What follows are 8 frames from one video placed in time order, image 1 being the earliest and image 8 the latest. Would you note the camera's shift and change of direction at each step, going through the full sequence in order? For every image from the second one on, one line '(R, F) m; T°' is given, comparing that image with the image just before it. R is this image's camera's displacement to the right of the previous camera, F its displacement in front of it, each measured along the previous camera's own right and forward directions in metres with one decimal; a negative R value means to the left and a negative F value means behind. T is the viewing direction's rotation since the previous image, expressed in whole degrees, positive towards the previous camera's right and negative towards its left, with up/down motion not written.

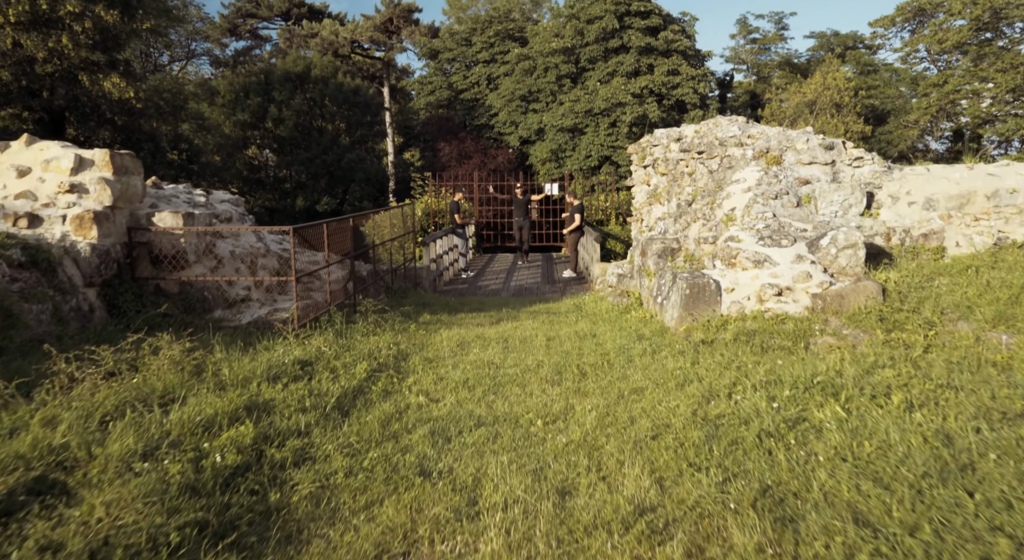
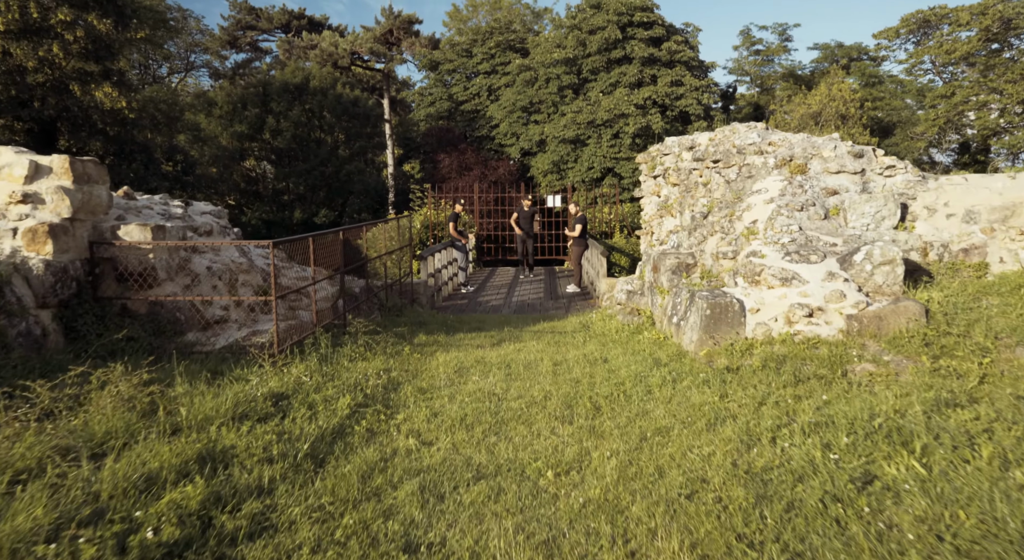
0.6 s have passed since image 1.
(0.0, +0.6) m; 0°
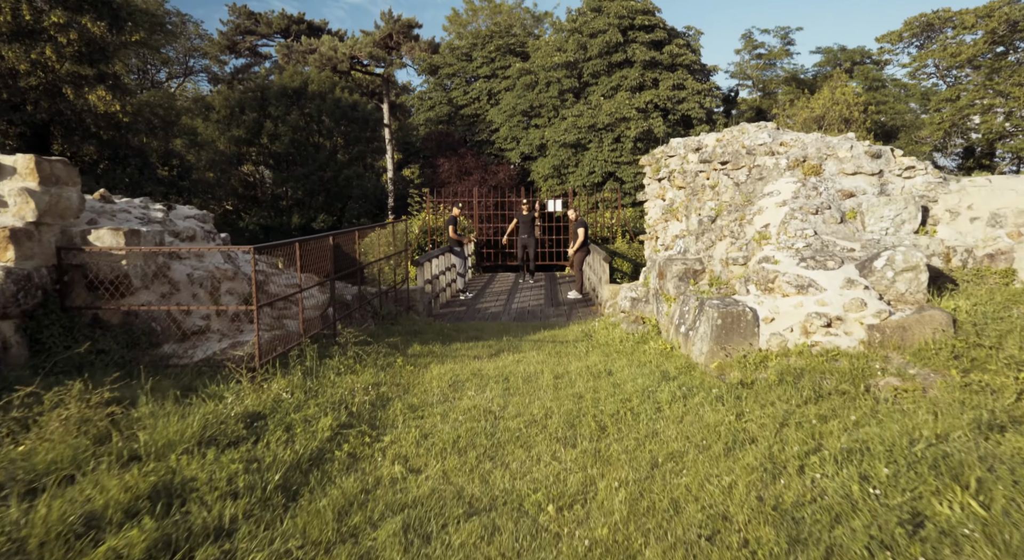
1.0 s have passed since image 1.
(0.0, +0.4) m; 0°
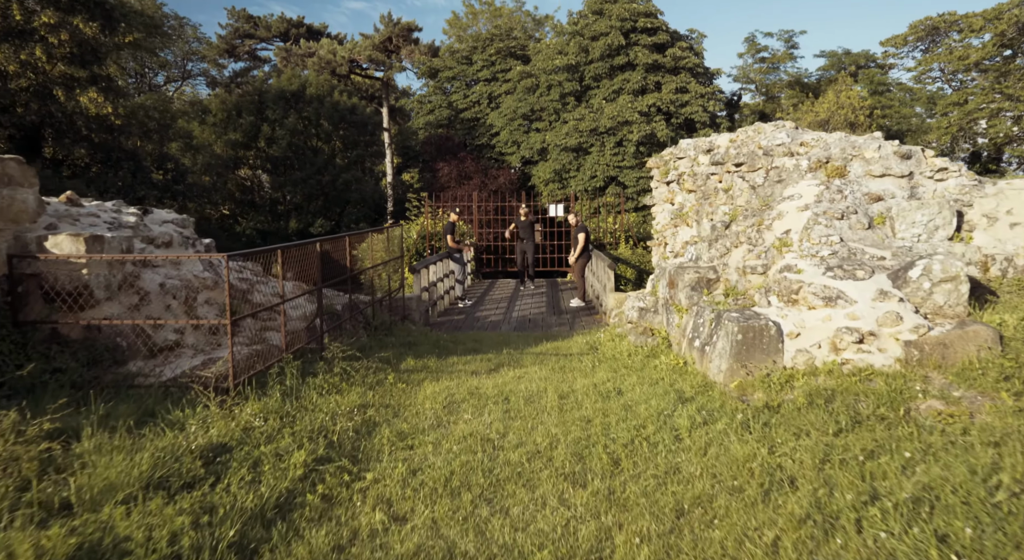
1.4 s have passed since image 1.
(0.0, +0.5) m; 0°
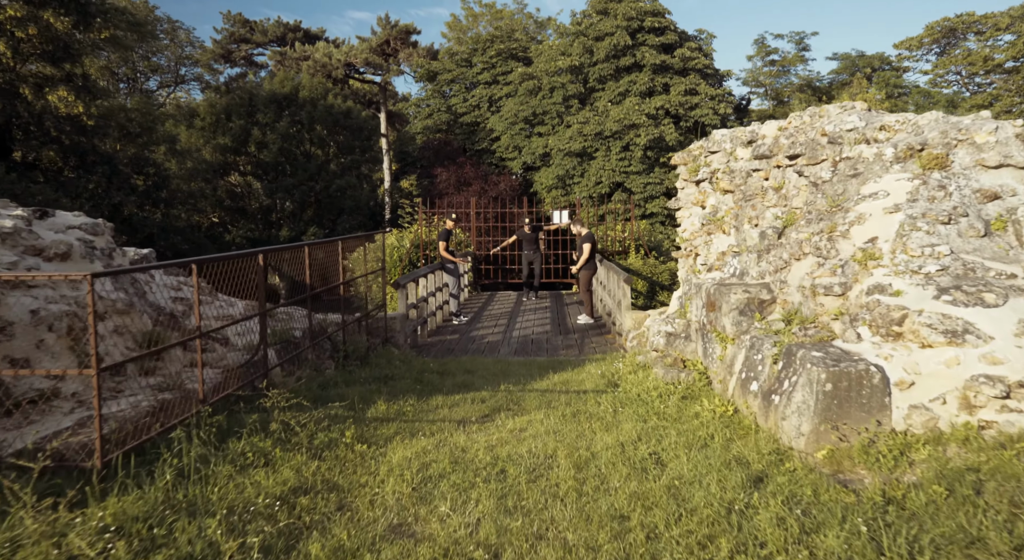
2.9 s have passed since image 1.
(0.0, +1.5) m; 0°
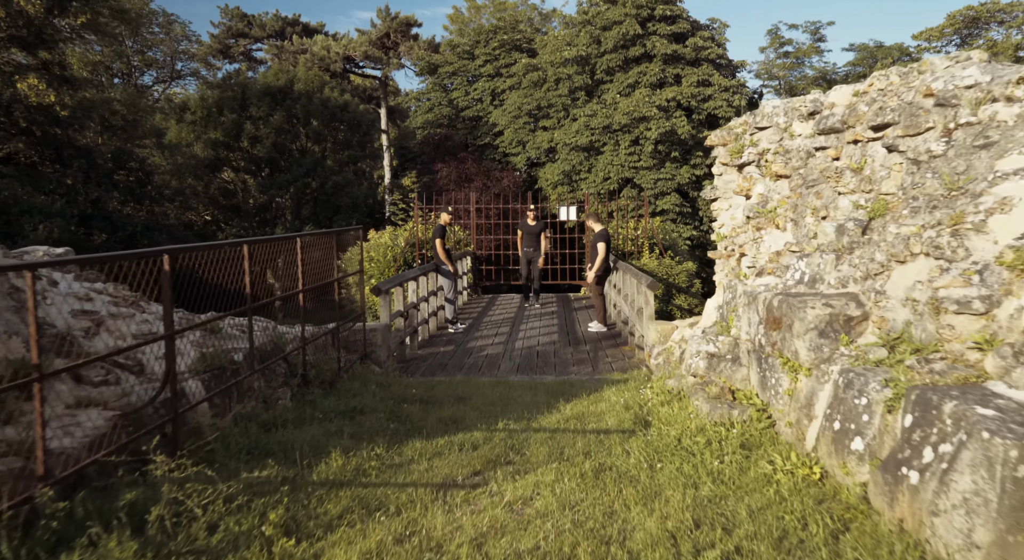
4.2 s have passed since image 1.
(0.0, +1.5) m; 0°
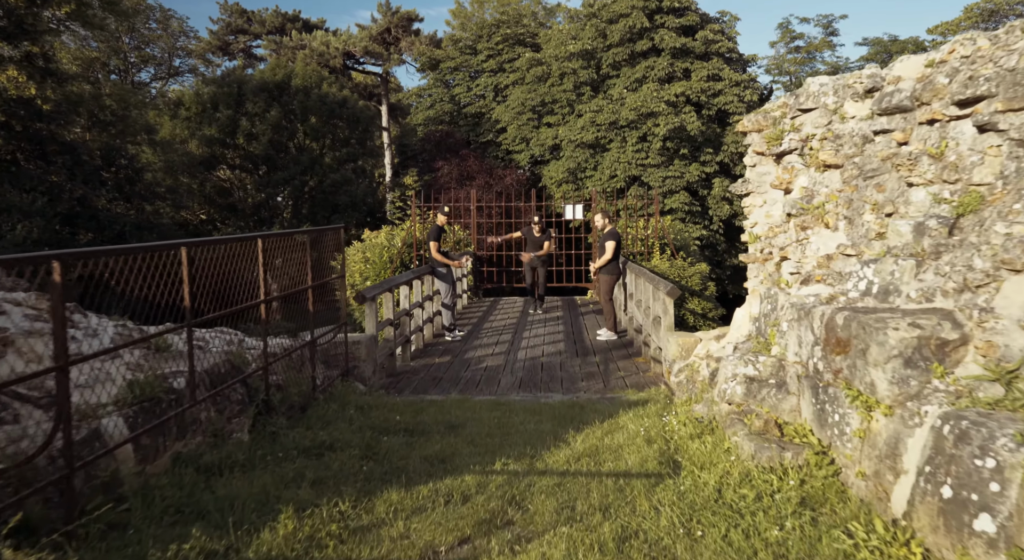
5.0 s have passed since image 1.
(0.0, +0.9) m; 0°
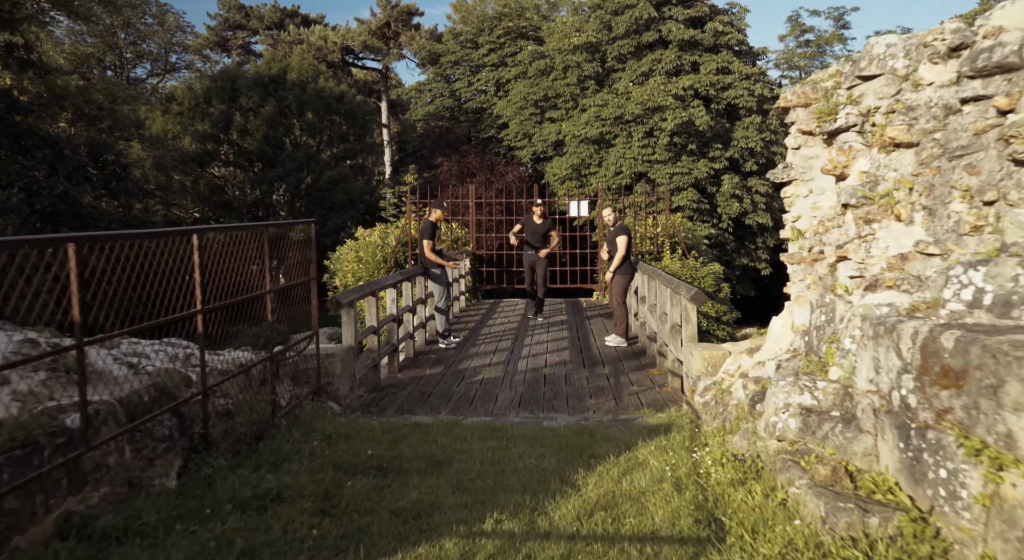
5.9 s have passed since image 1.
(0.0, +1.0) m; 0°
